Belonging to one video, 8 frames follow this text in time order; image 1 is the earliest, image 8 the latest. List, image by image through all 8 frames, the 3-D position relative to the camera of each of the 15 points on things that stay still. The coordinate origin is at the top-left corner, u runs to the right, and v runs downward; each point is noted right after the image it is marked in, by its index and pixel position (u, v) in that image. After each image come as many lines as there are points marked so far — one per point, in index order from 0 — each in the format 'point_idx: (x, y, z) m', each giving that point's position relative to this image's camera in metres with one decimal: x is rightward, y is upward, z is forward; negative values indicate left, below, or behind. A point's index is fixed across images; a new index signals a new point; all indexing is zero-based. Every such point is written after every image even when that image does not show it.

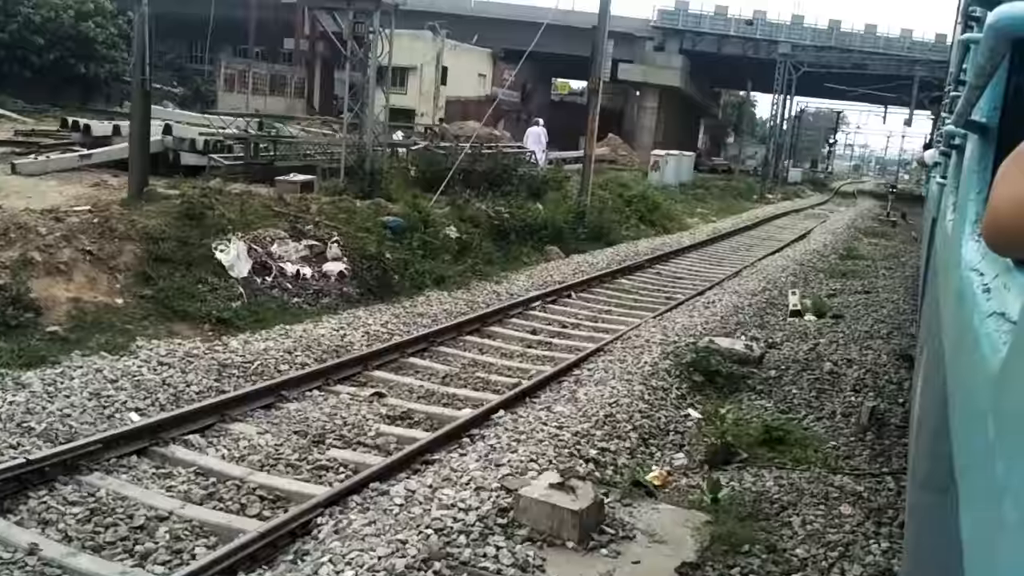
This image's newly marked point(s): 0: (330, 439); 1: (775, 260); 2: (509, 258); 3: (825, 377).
0: (-1.4, -1.2, +6.4) m
1: (+5.9, +0.7, +18.7) m
2: (0.0, +0.5, +13.9) m
3: (+3.3, -0.9, +8.6) m
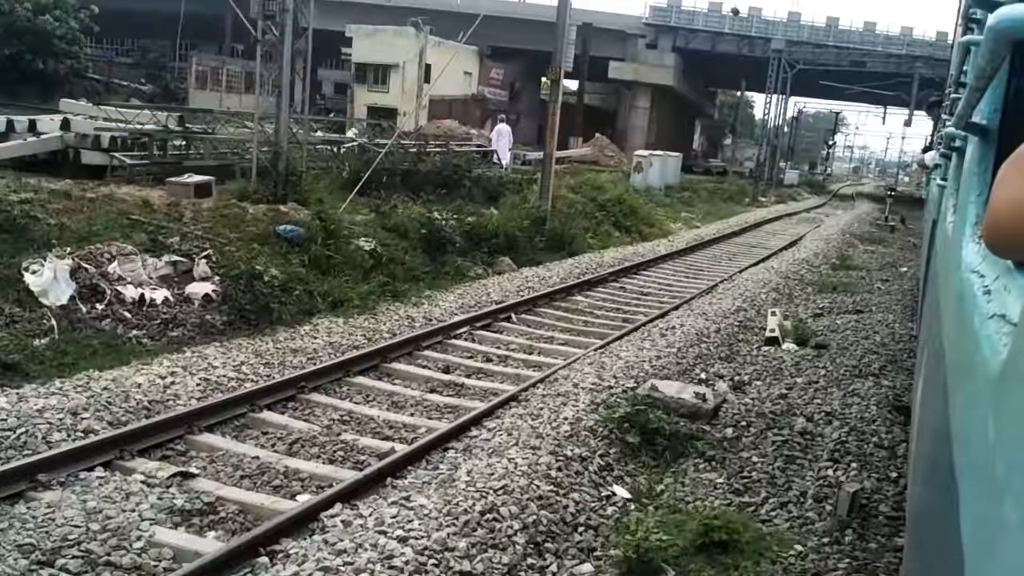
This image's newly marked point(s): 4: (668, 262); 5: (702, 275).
0: (-2.4, -1.5, +4.4) m
1: (+5.0, +0.4, +16.7) m
2: (-1.0, +0.2, +12.0) m
3: (+2.3, -1.2, +6.6) m
4: (+3.4, +0.6, +17.9) m
5: (+3.8, +0.3, +16.8) m
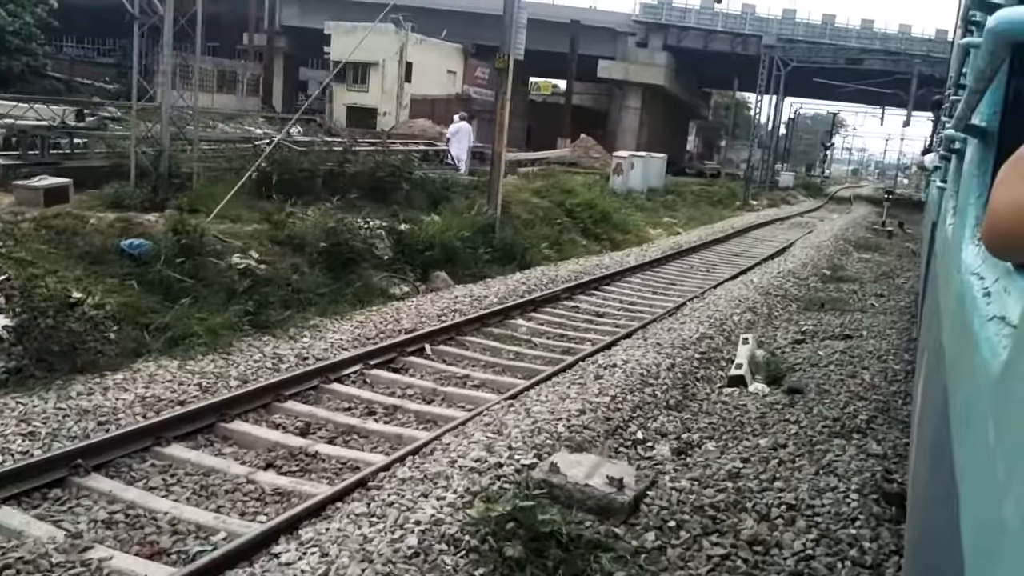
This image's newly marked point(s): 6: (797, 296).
0: (-3.4, -1.7, +2.5) m
1: (+4.0, +0.1, +14.8) m
2: (-2.0, -0.1, +10.0) m
3: (+1.3, -1.5, +4.7) m
4: (+2.5, +0.2, +16.0) m
5: (+2.8, -0.1, +14.8) m
6: (+5.2, -0.2, +15.1) m
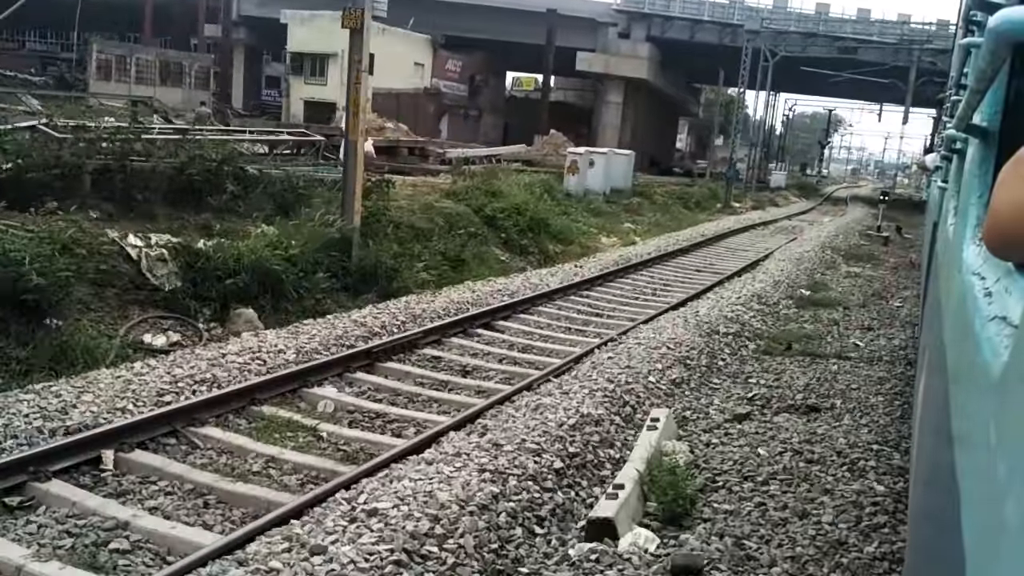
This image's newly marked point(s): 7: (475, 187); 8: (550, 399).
0: (-5.2, -2.2, -1.1) m
1: (+2.2, -0.4, +11.2) m
2: (-3.8, -0.6, +6.4) m
3: (-0.5, -2.0, +1.0) m
4: (+0.7, -0.2, +12.3) m
5: (+1.0, -0.5, +11.2) m
6: (+3.4, -0.7, +11.5) m
7: (-0.8, +2.2, +18.0) m
8: (+0.3, -1.0, +7.3) m
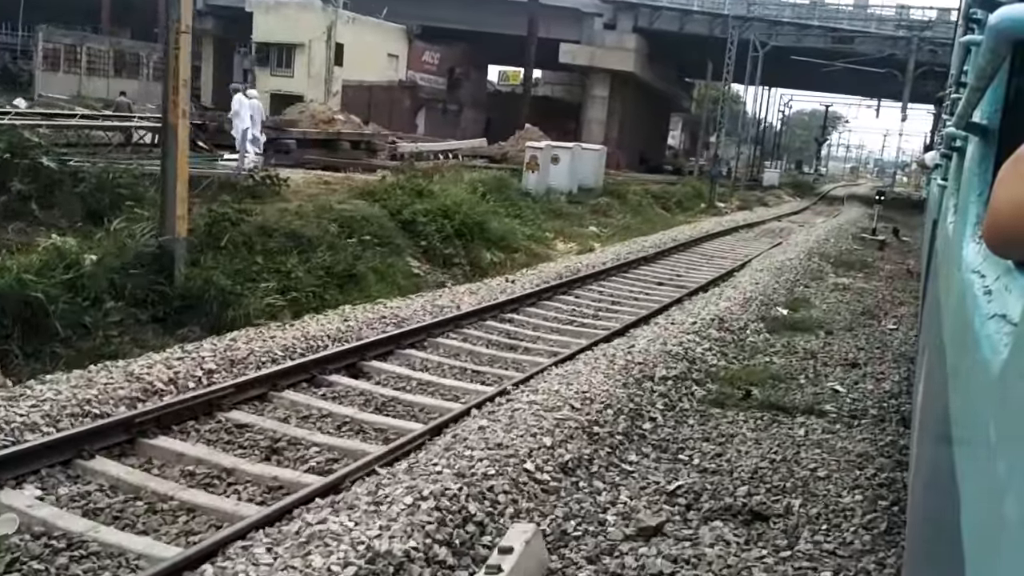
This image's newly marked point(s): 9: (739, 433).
0: (-6.5, -2.5, -3.7) m
1: (+0.9, -0.7, +8.6) m
2: (-5.1, -0.9, +3.9) m
3: (-1.8, -2.3, -1.5) m
4: (-0.6, -0.5, +9.8) m
5: (-0.2, -0.8, +8.7) m
6: (+2.1, -1.0, +8.9) m
7: (-2.0, +2.0, +15.5) m
8: (-0.9, -1.3, +4.8) m
9: (+2.0, -1.2, +7.2) m
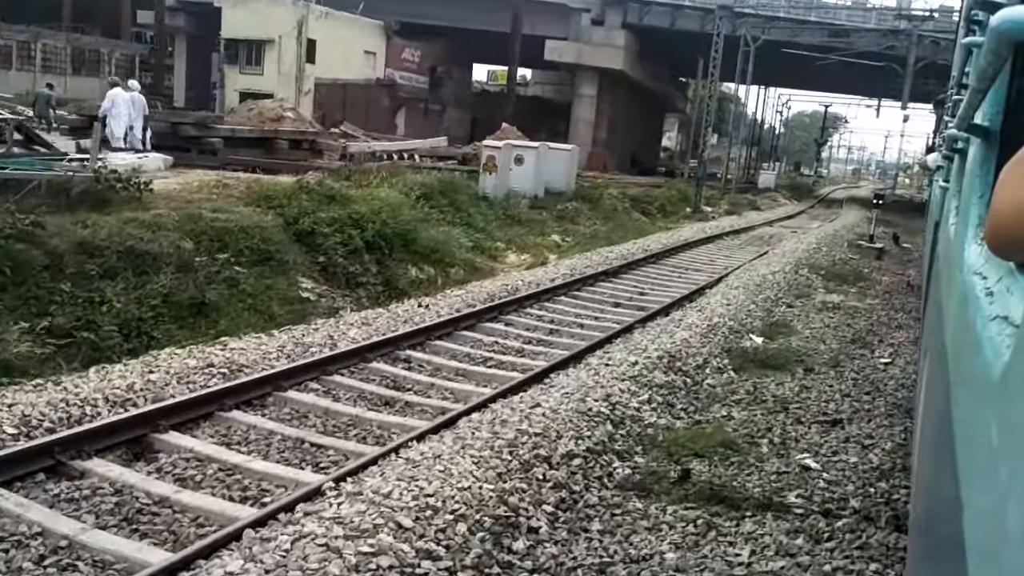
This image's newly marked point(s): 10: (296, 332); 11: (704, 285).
0: (-7.6, -2.8, -5.9) m
1: (-0.2, -1.1, +6.4) m
2: (-6.2, -1.2, +1.6) m
3: (-2.9, -2.6, -3.7) m
4: (-1.7, -0.9, +7.6) m
5: (-1.3, -1.2, +6.5) m
6: (+1.0, -1.3, +6.7) m
7: (-3.1, +1.6, +13.3) m
8: (-2.1, -1.6, +2.5) m
9: (+0.8, -1.6, +5.0) m
10: (-2.2, -0.5, +8.6) m
11: (+3.5, +0.1, +14.9) m
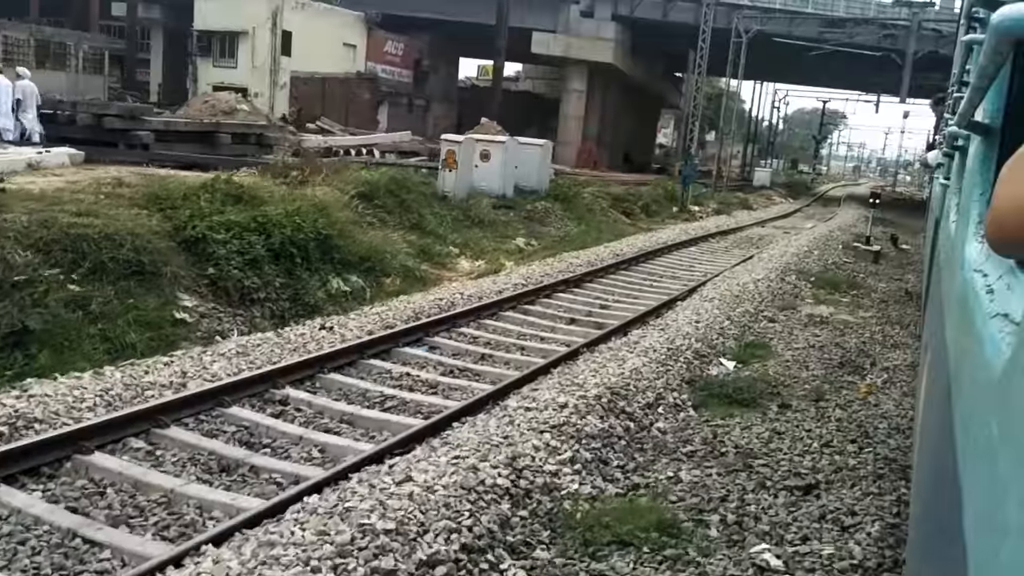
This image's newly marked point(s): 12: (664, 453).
0: (-8.4, -3.1, -7.5) m
1: (-1.0, -1.3, +4.7) m
2: (-7.0, -1.4, 0.0) m
3: (-3.7, -2.9, -5.4) m
4: (-2.6, -1.1, +5.9) m
5: (-2.2, -1.4, +4.8) m
6: (+0.2, -1.5, +5.0) m
7: (-4.0, +1.4, +11.6) m
8: (-2.9, -1.9, +0.9) m
9: (0.0, -1.8, +3.3) m
10: (-3.1, -0.7, +6.9) m
11: (+2.6, -0.1, +13.2) m
12: (+1.2, -1.3, +6.8) m
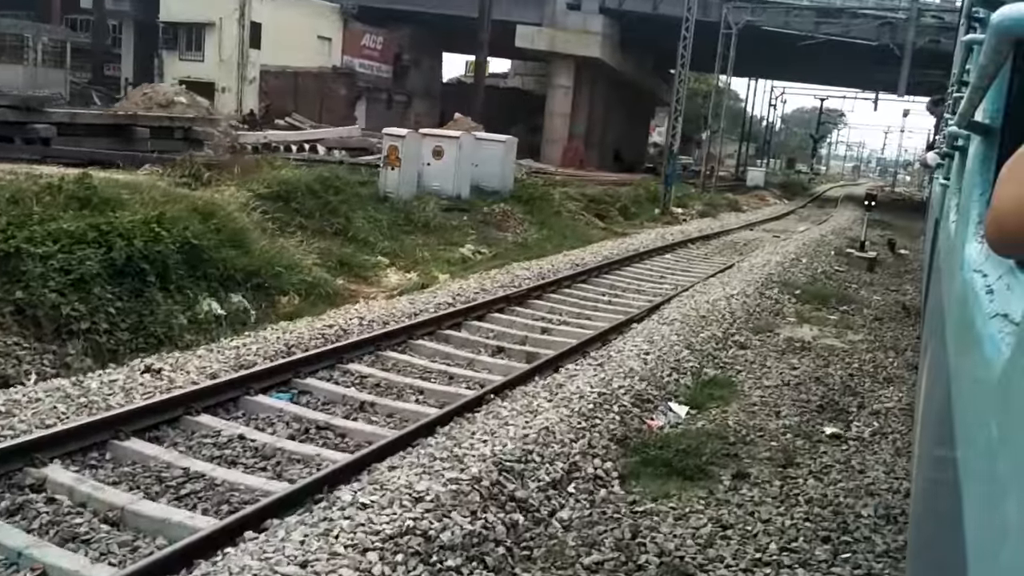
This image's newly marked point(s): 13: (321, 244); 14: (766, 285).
0: (-9.4, -3.4, -9.5) m
1: (-2.0, -1.5, +2.8) m
2: (-8.0, -1.7, -2.0) m
3: (-4.7, -3.1, -7.3) m
4: (-3.6, -1.3, +4.0) m
5: (-3.2, -1.6, +2.8) m
6: (-0.8, -1.8, +3.1) m
7: (-5.0, +1.2, +9.7) m
8: (-3.9, -2.1, -1.1) m
9: (-1.0, -2.0, +1.3) m
10: (-4.1, -1.0, +4.9) m
11: (+1.7, -0.4, +11.3) m
12: (+0.3, -1.6, +4.8) m
13: (-2.7, +0.7, +12.3) m
14: (+4.6, 0.0, +14.7) m
